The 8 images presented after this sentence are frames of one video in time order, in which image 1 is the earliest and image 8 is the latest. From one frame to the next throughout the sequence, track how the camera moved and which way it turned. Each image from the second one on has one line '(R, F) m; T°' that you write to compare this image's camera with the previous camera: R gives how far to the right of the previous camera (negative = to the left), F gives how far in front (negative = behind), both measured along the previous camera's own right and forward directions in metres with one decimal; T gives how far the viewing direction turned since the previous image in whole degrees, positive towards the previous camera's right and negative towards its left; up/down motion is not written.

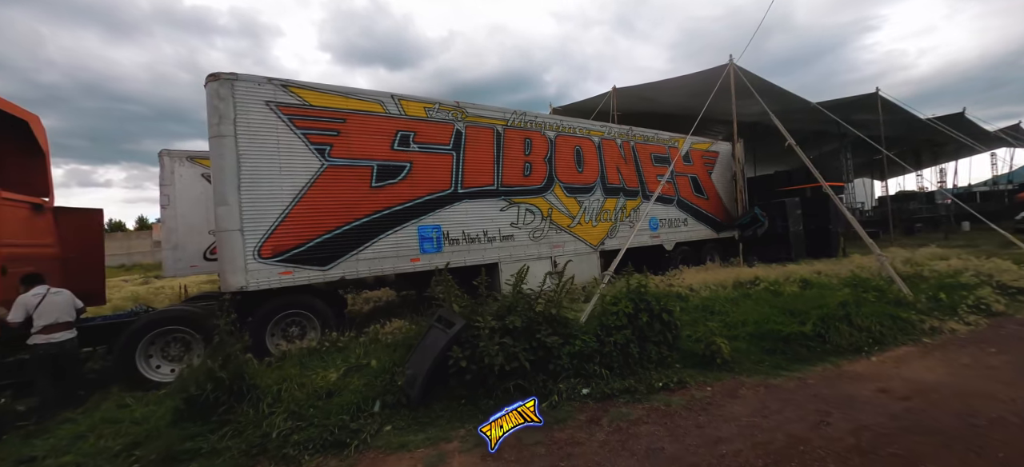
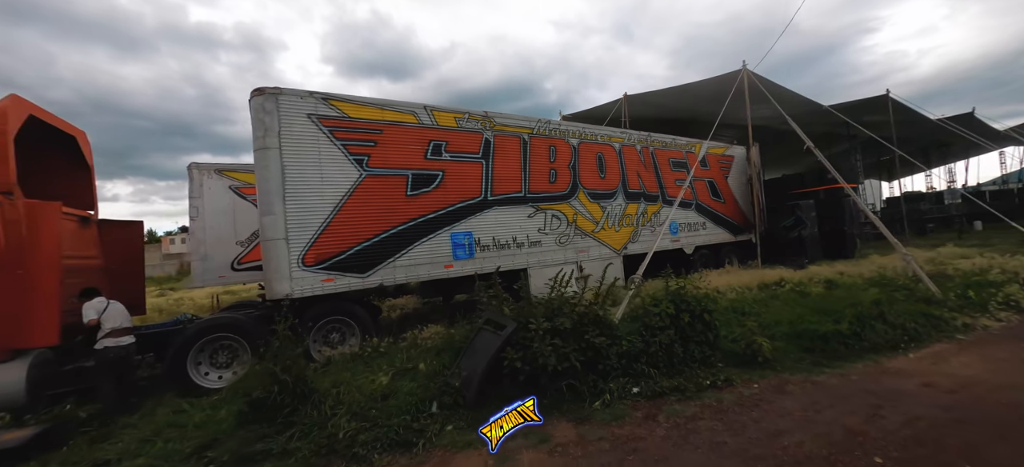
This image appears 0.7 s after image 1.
(-0.4, -0.1) m; 0°
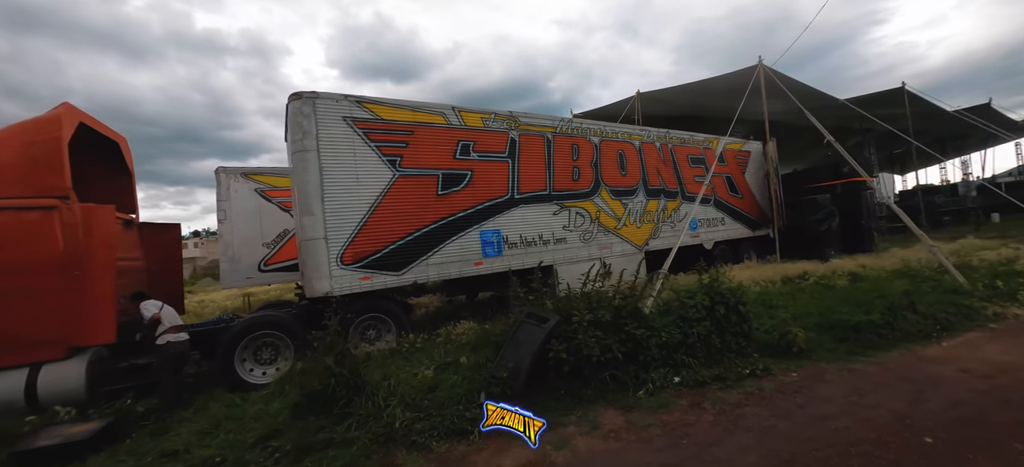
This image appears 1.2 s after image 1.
(-0.4, -0.1) m; -1°
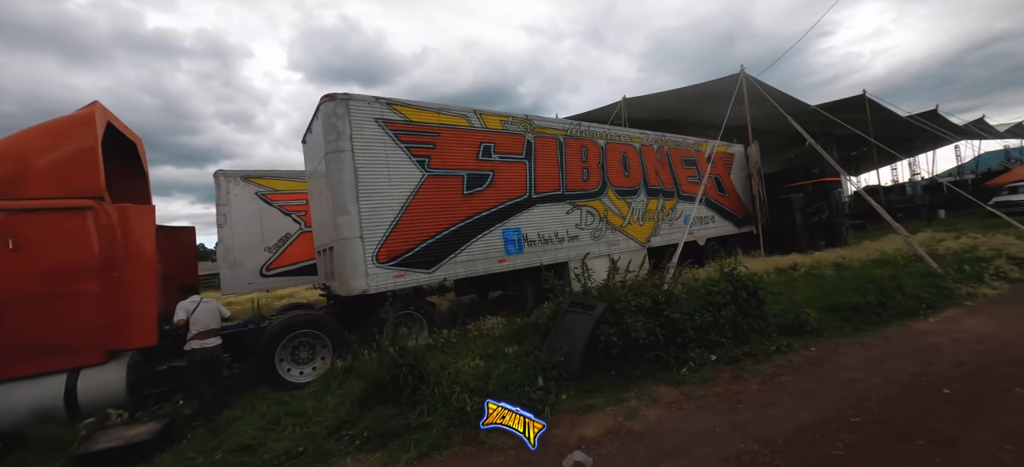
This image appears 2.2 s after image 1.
(-0.8, -0.2) m; +4°
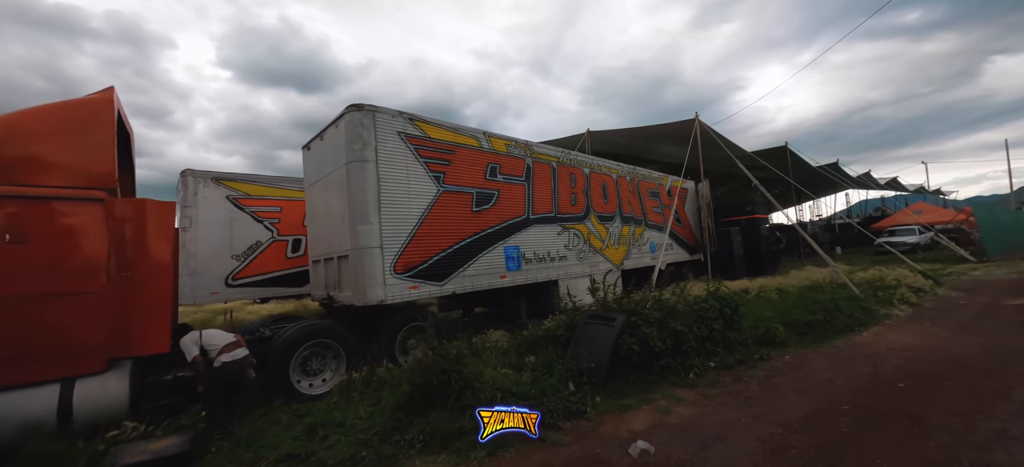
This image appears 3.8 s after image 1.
(-1.1, -0.3) m; +9°
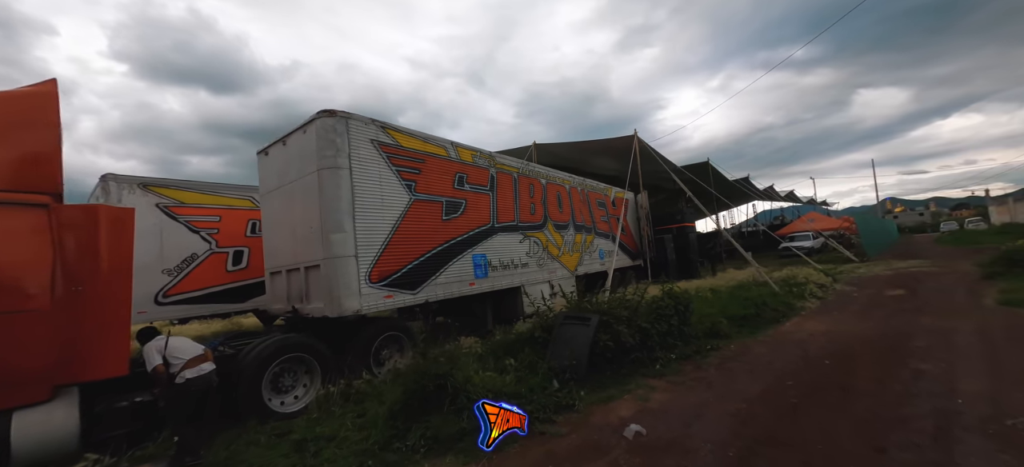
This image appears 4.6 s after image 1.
(-0.6, -0.2) m; +9°
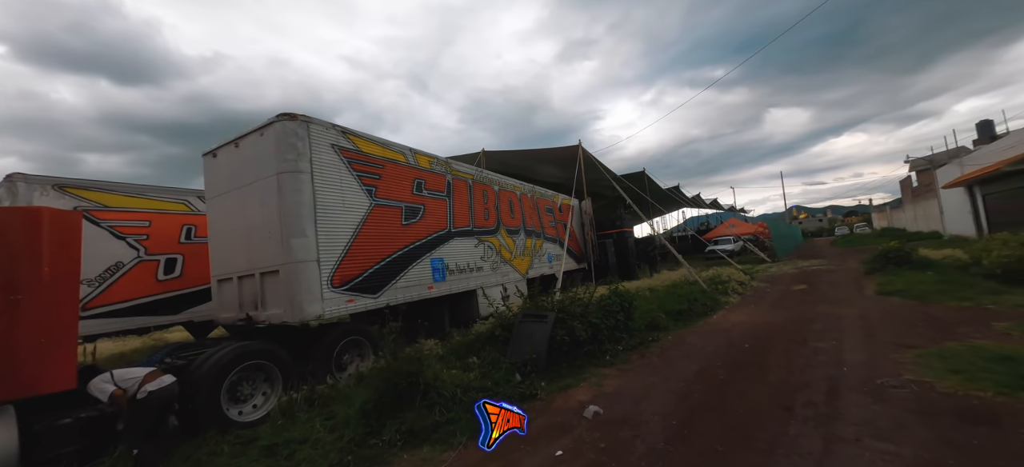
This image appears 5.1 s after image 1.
(-0.3, -0.3) m; +8°
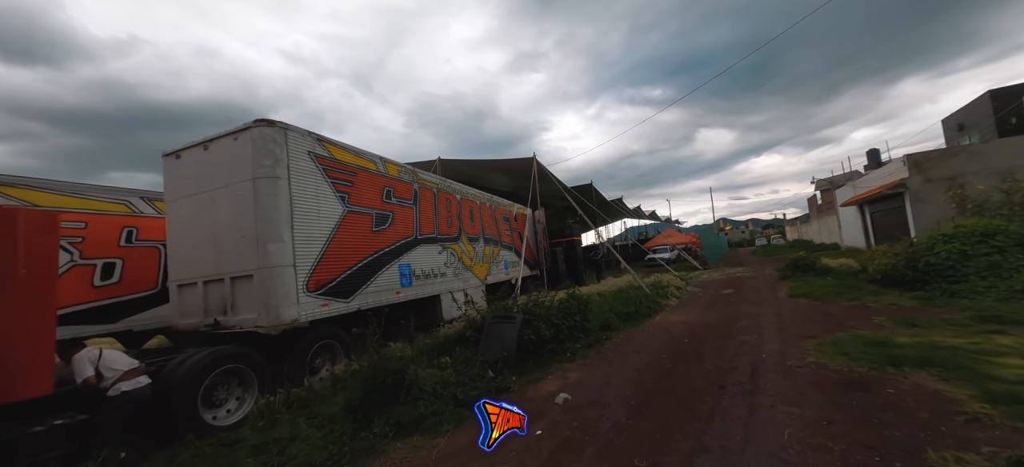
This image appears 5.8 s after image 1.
(-0.4, -0.5) m; +8°
